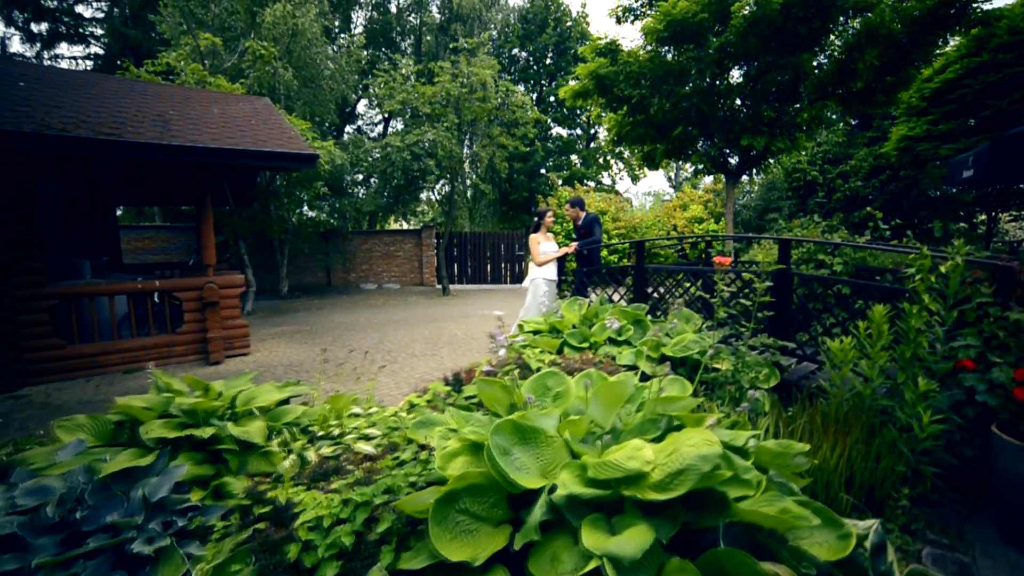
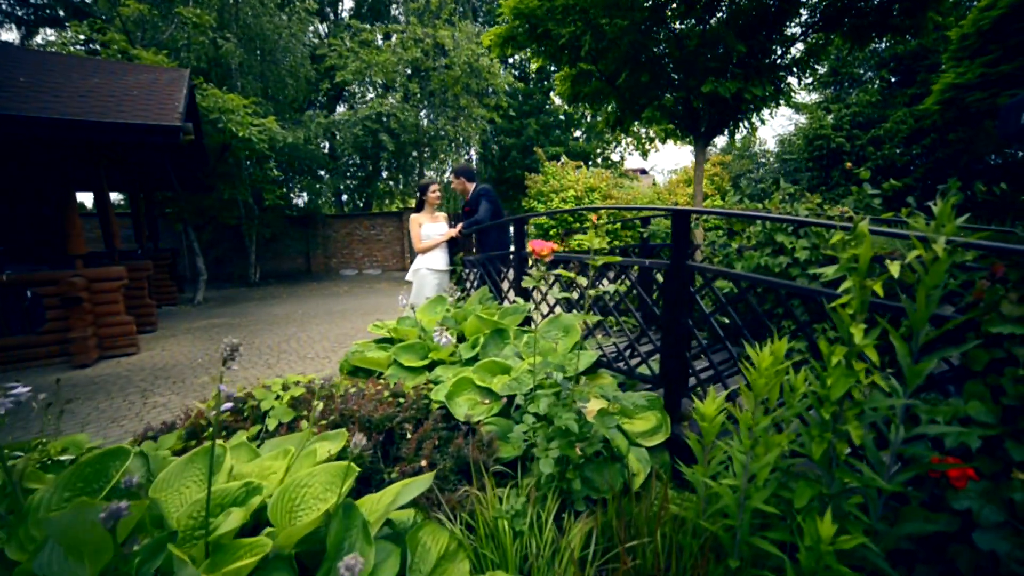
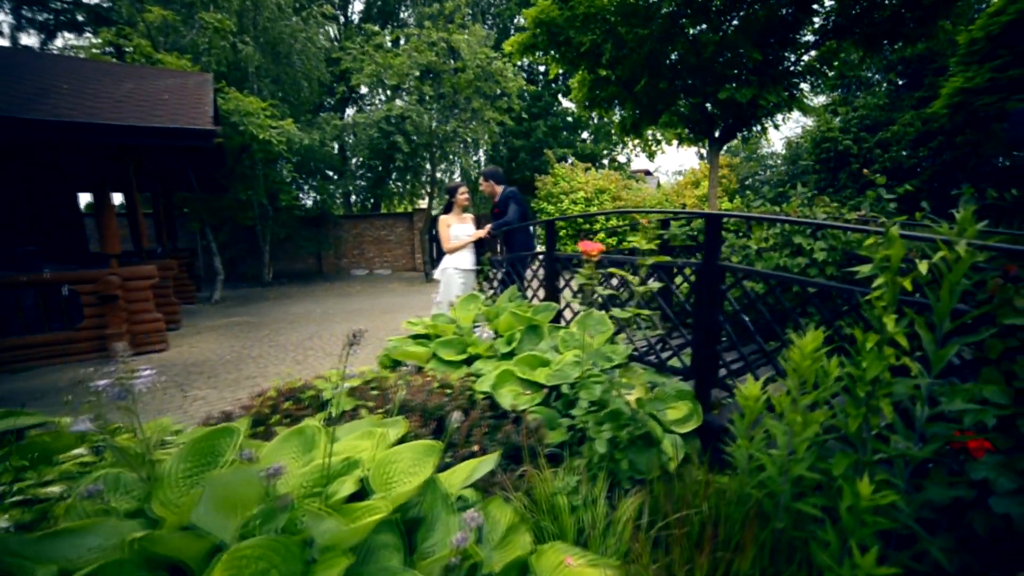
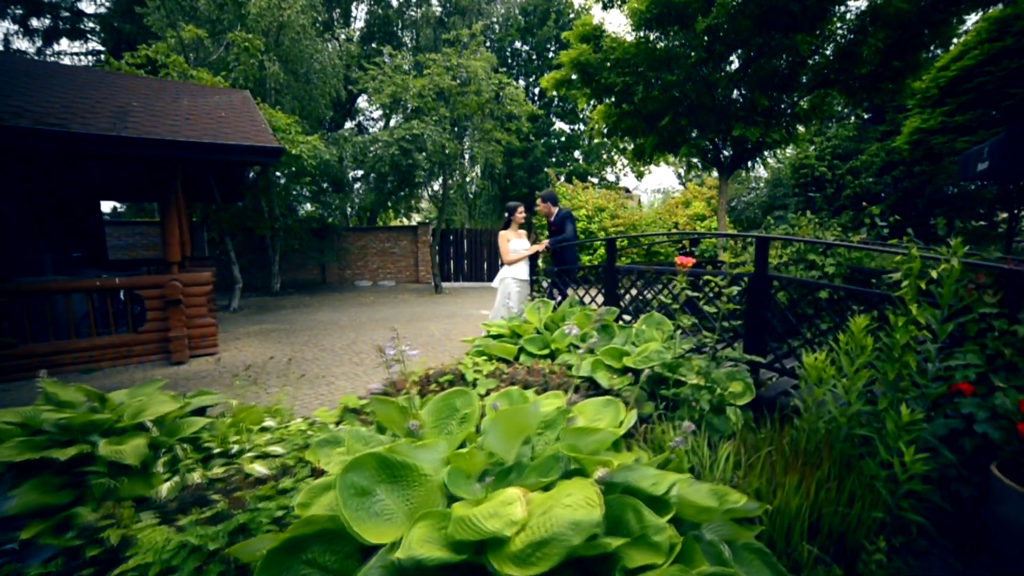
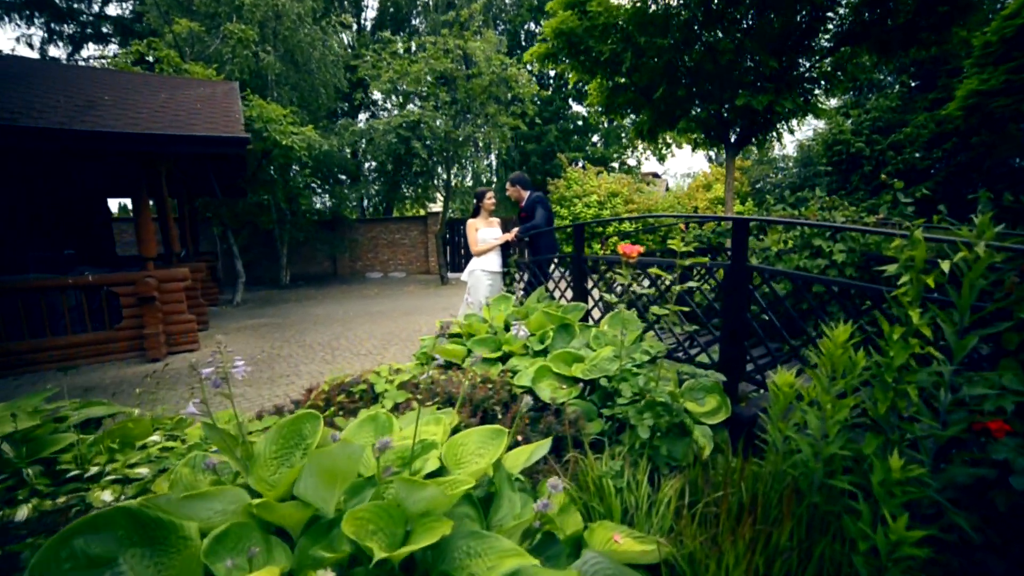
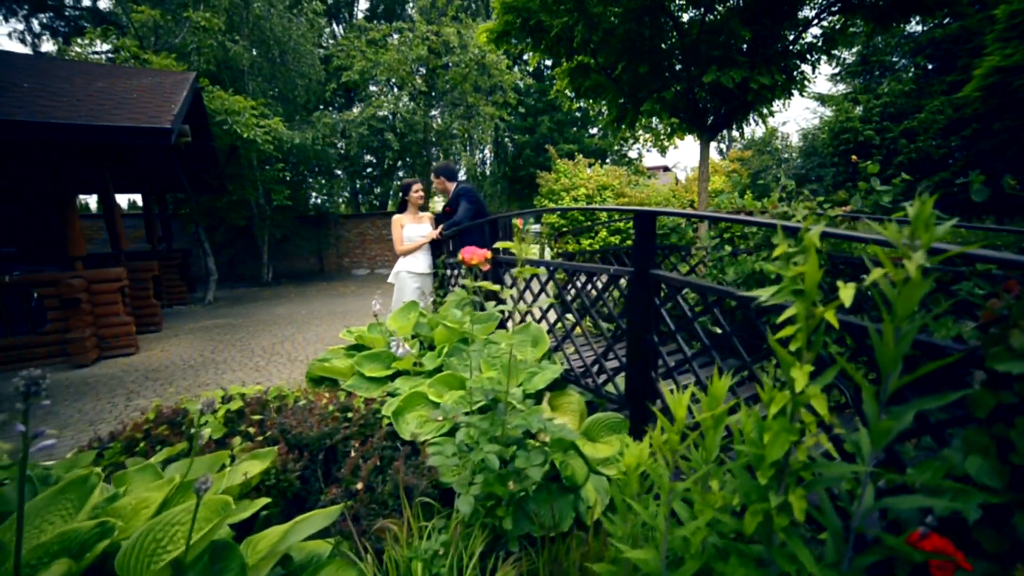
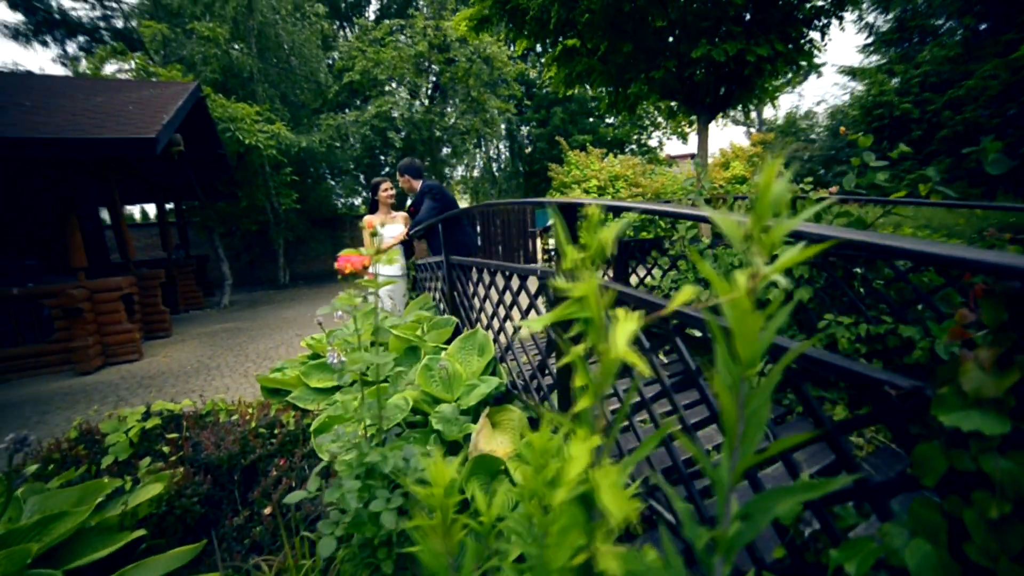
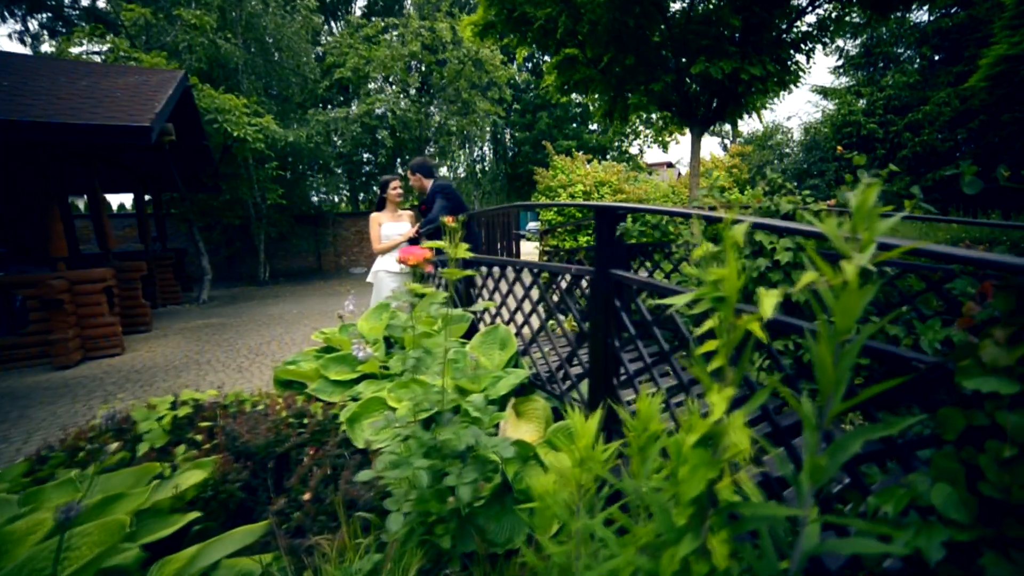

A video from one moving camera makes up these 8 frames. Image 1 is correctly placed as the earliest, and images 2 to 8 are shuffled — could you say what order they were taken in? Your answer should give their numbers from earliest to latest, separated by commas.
4, 5, 3, 2, 6, 8, 7
